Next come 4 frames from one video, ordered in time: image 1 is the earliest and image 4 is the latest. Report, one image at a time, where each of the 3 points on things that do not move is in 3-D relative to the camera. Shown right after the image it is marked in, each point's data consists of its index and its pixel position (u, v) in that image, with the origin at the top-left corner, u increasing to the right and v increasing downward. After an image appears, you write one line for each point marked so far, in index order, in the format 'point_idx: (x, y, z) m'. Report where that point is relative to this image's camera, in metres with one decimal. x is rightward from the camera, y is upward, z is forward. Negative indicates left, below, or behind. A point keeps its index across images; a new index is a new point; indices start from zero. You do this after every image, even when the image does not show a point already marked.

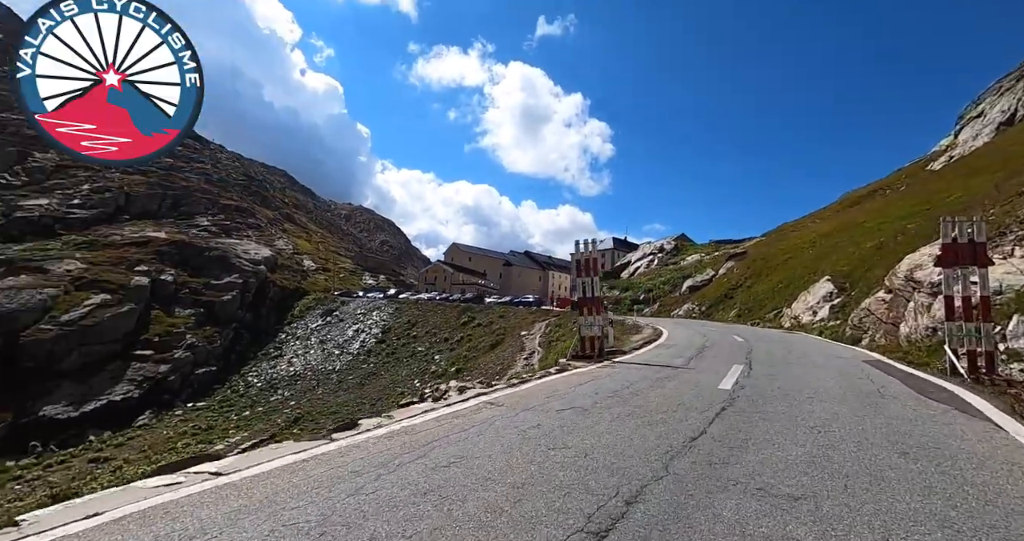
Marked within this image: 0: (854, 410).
0: (+3.6, -1.5, +5.6) m
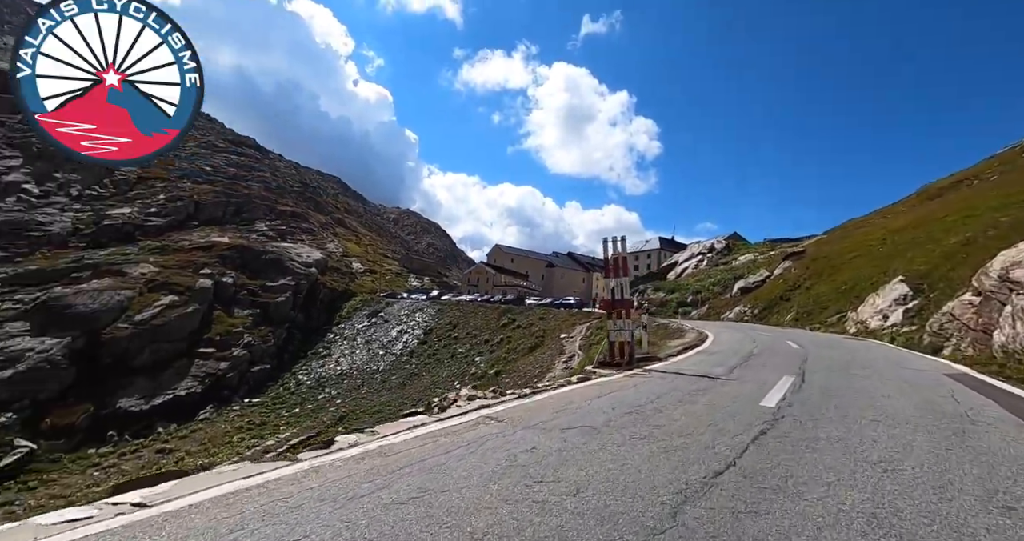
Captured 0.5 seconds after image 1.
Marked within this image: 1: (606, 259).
0: (+3.5, -1.4, +4.5) m
1: (+1.9, +0.2, +10.7) m
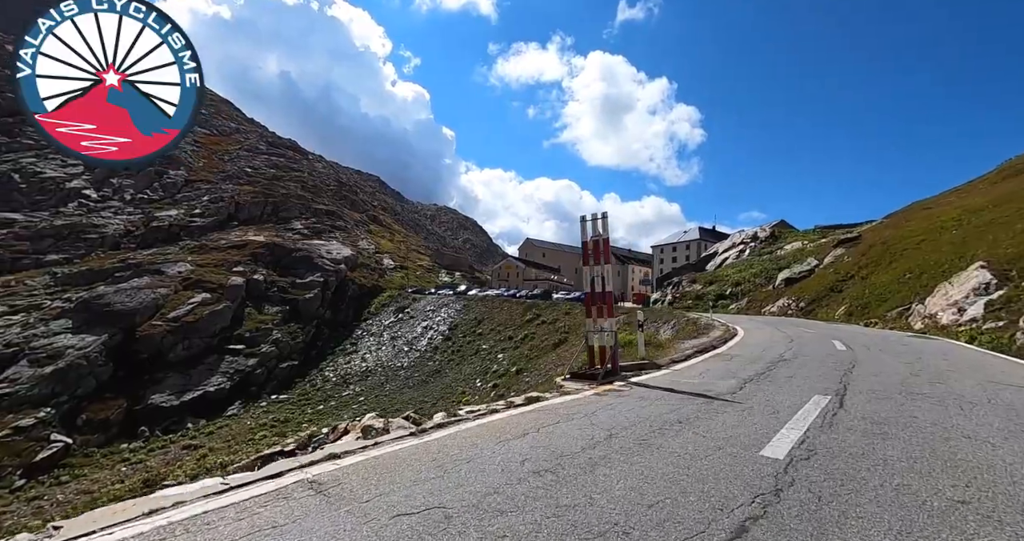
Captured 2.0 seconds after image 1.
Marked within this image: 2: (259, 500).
0: (+2.3, -1.2, +2.1) m
1: (+1.2, +0.5, +8.4) m
2: (-1.6, -1.5, +3.4) m
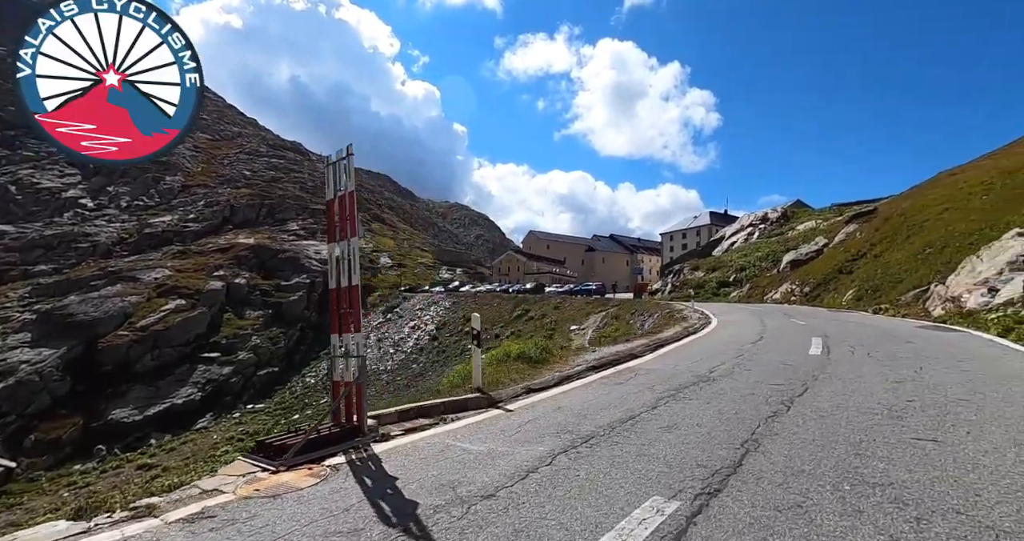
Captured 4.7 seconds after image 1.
0: (-0.7, -1.1, -1.4) m
1: (-1.7, +0.7, +4.9) m
2: (-4.6, -1.4, +0.1) m
